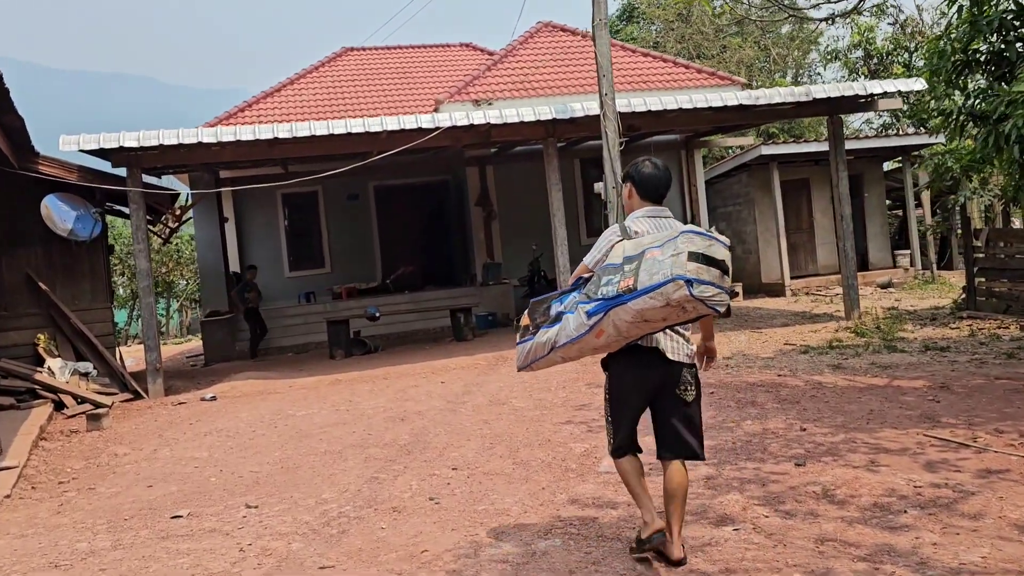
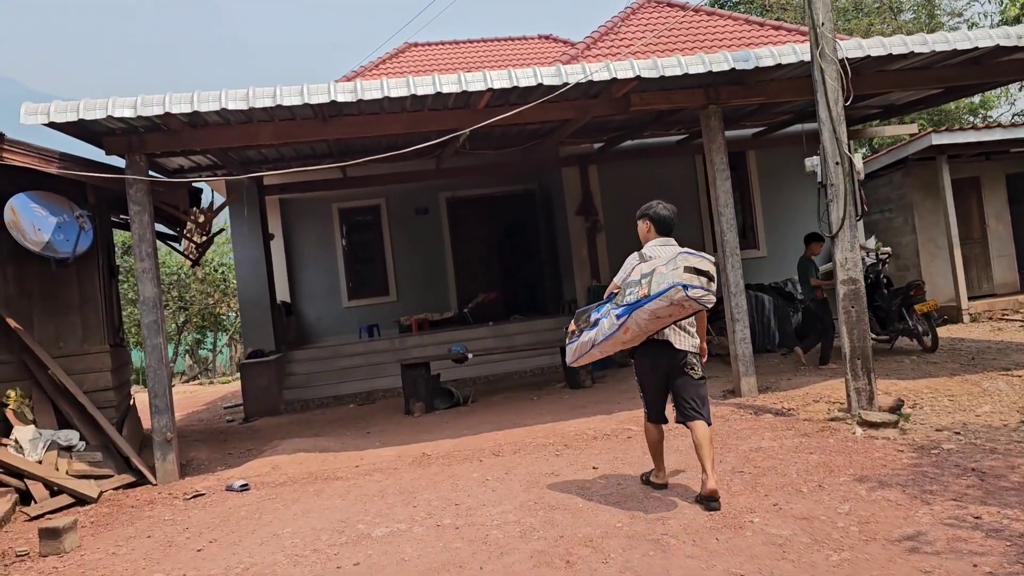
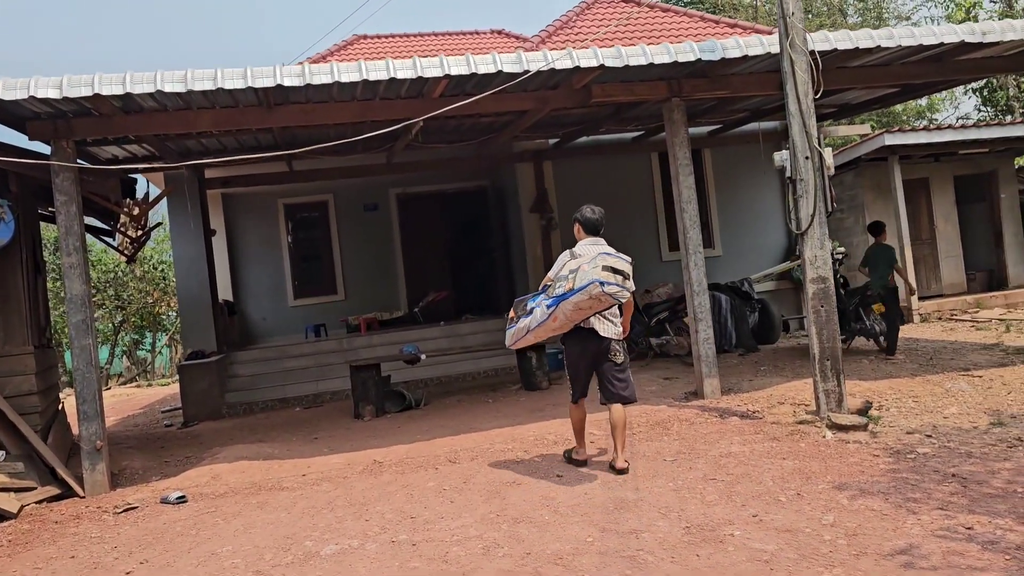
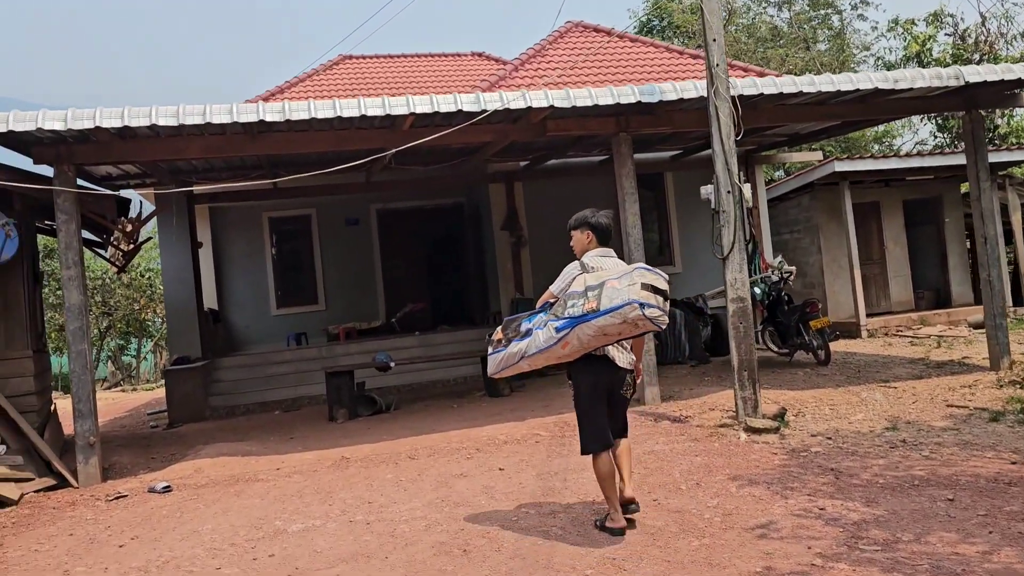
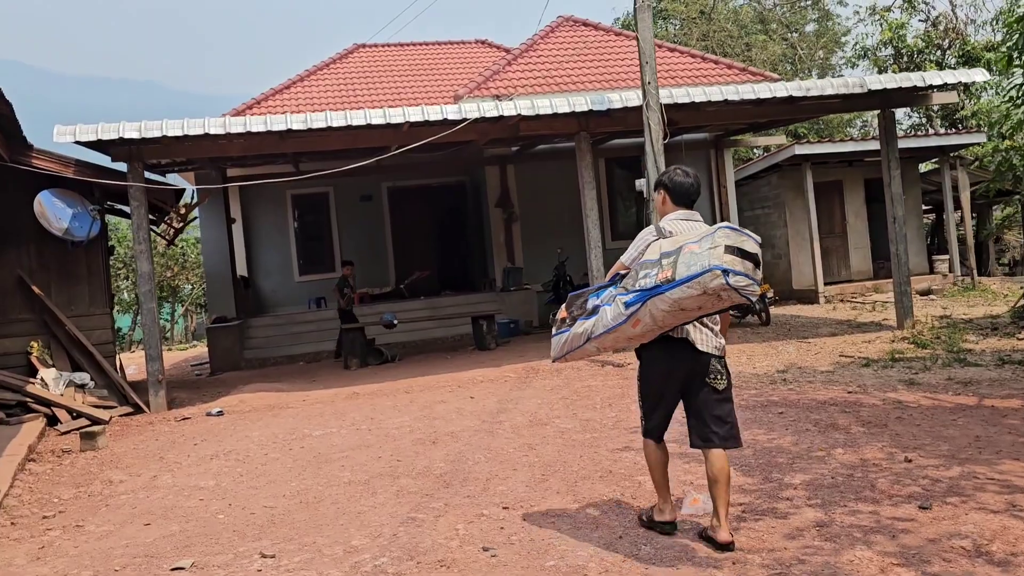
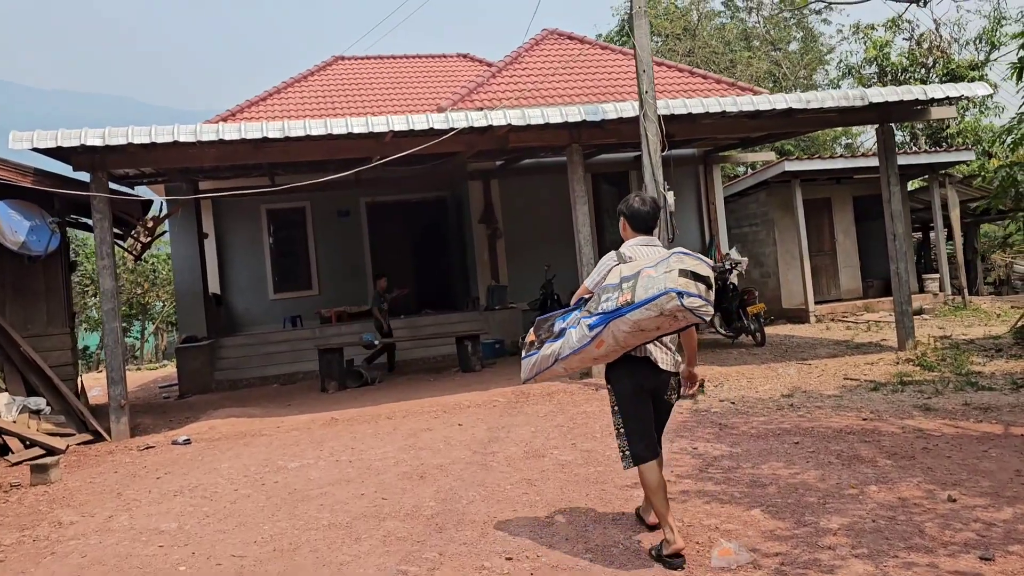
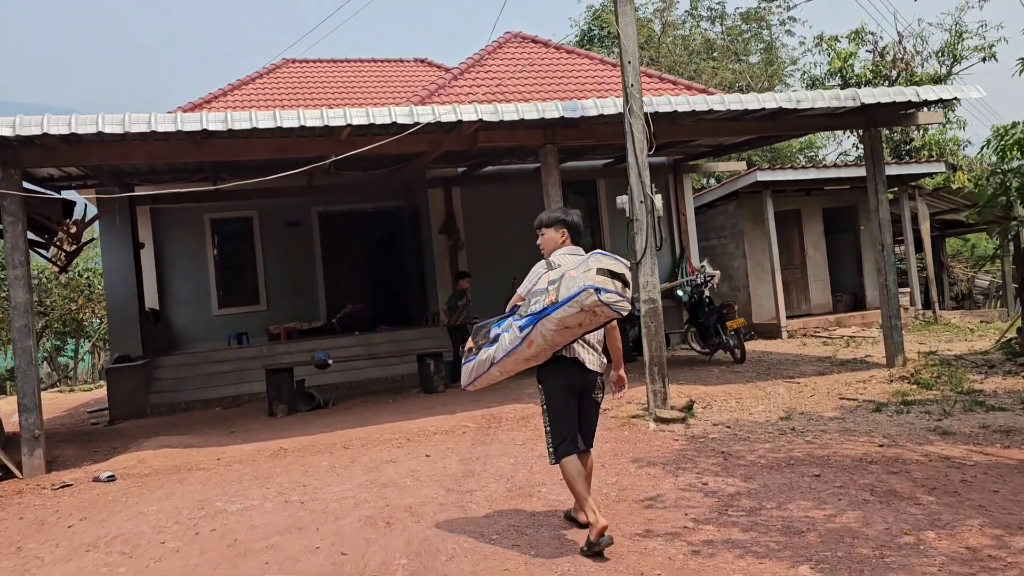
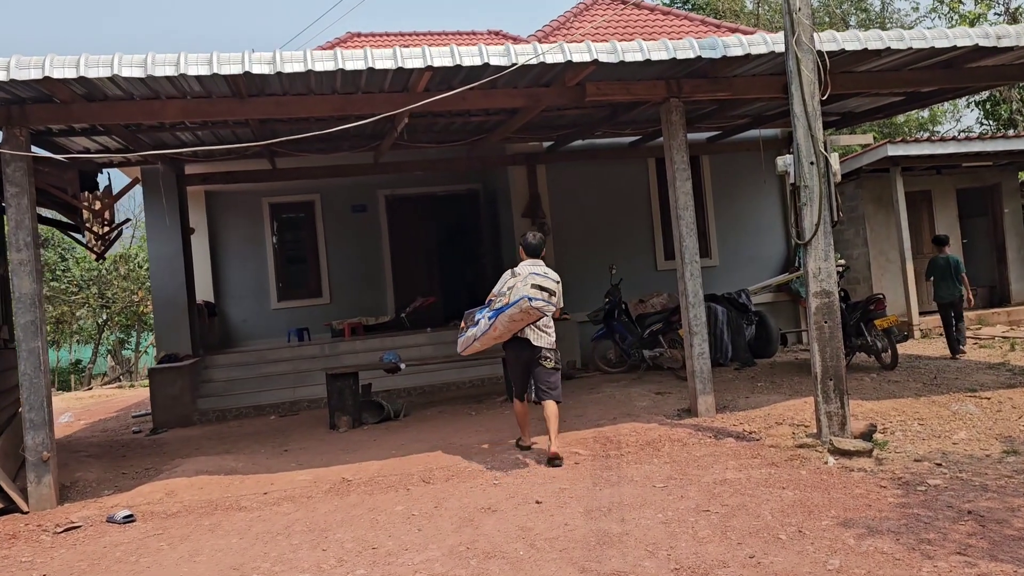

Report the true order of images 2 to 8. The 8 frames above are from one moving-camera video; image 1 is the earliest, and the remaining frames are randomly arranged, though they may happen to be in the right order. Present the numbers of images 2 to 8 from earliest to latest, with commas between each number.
5, 6, 7, 4, 2, 3, 8
